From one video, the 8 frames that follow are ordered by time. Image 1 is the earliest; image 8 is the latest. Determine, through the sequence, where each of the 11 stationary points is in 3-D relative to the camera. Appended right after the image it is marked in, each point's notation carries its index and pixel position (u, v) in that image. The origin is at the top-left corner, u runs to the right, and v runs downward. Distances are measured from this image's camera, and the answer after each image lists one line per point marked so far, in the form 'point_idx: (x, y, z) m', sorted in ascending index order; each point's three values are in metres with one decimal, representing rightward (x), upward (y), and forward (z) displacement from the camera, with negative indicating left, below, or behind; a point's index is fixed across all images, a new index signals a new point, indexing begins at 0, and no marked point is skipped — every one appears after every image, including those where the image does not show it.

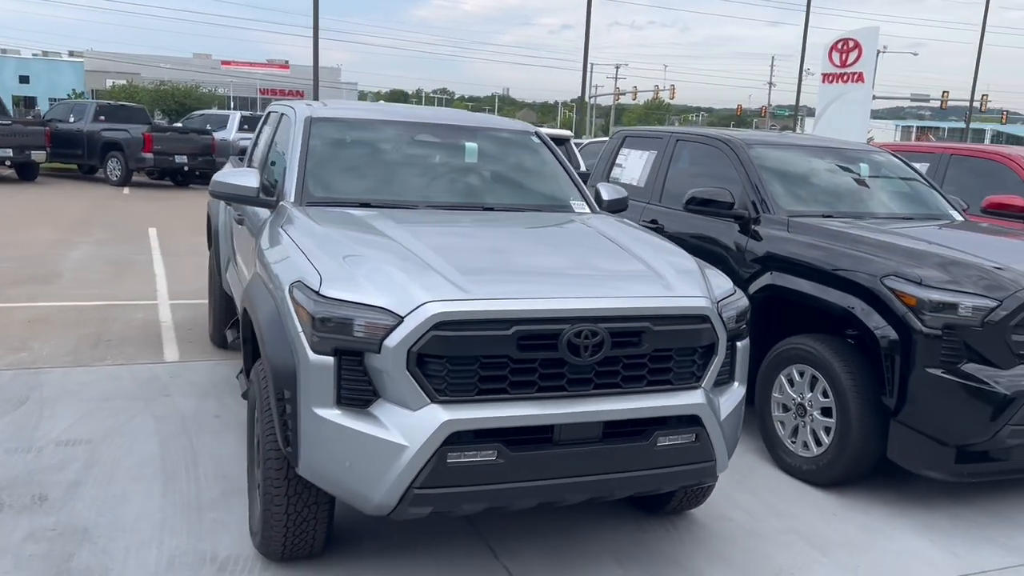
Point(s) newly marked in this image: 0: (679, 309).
0: (+0.6, -0.1, +3.2) m
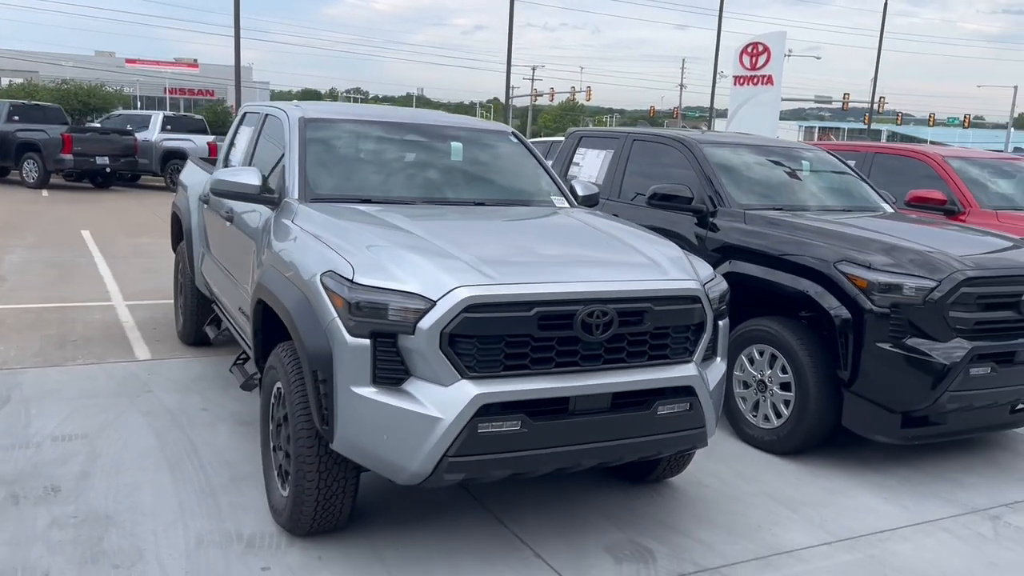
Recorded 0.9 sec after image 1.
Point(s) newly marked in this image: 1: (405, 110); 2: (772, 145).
0: (+0.7, 0.0, +3.6) m
1: (-0.8, +1.1, +5.6) m
2: (+2.0, +1.1, +6.9) m
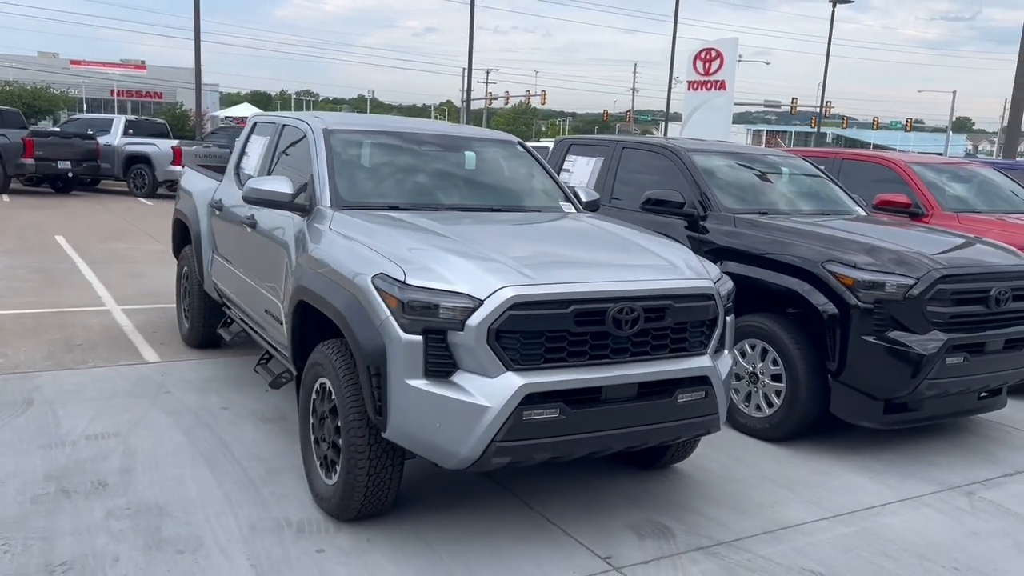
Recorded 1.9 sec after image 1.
0: (+0.8, 0.0, +4.0) m
1: (-0.8, +1.1, +5.9) m
2: (+2.0, +1.1, +7.3) m
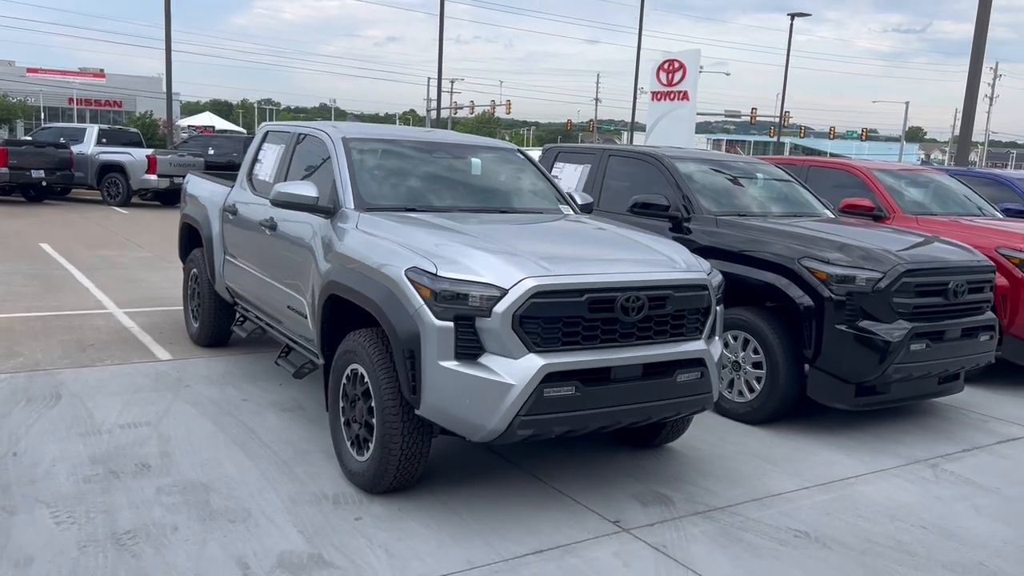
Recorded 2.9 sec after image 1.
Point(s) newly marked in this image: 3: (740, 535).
0: (+0.9, 0.0, +4.4) m
1: (-0.8, +1.1, +6.3) m
2: (+1.9, +1.1, +7.8) m
3: (+1.1, -1.2, +4.2) m
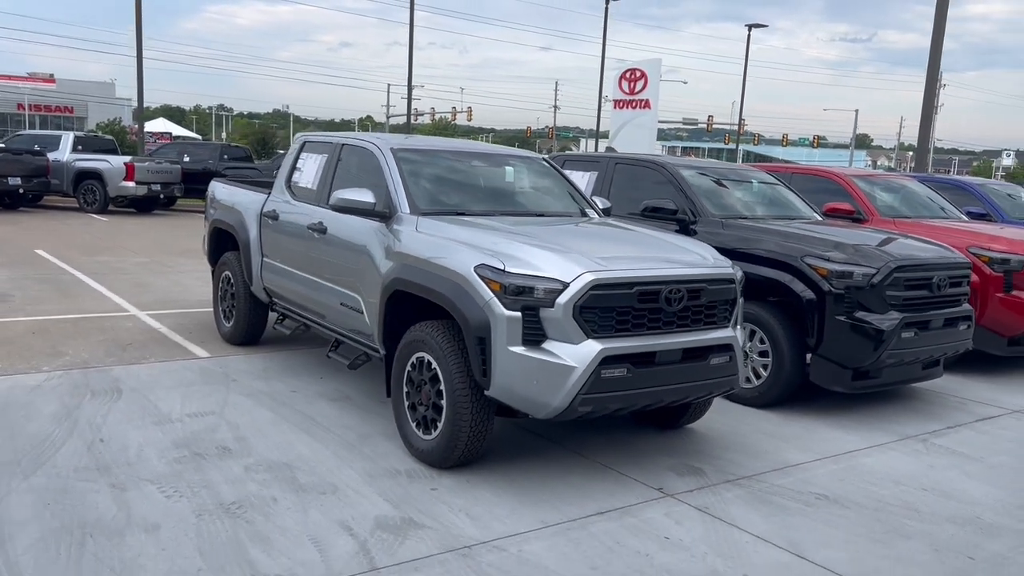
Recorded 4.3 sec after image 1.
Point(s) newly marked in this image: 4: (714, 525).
0: (+1.2, +0.1, +5.0) m
1: (-0.6, +1.2, +6.8) m
2: (+2.0, +1.2, +8.5) m
3: (+1.4, -1.1, +4.8) m
4: (+1.0, -1.2, +4.4) m
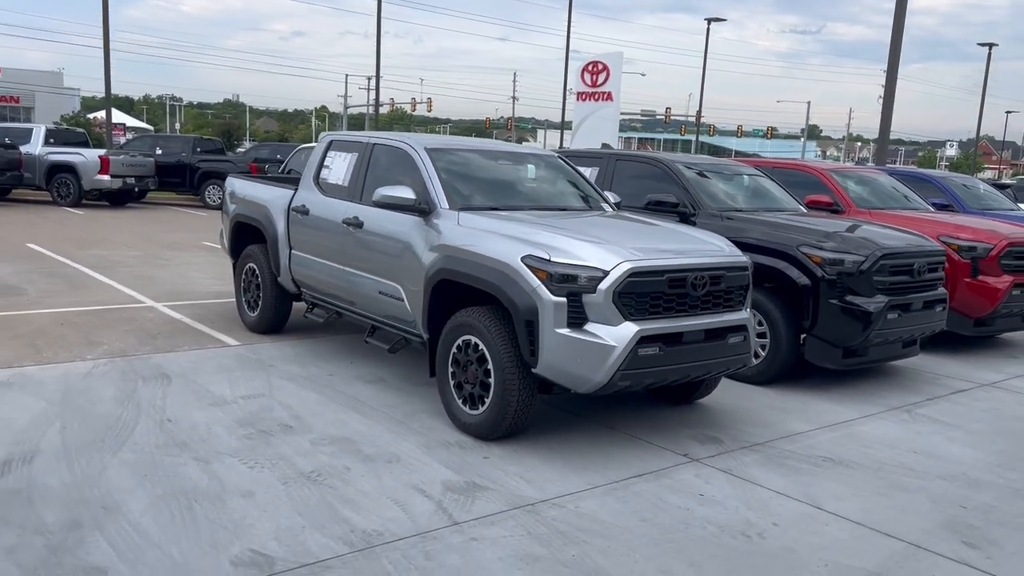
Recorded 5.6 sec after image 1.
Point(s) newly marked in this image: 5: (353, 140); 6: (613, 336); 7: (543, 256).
0: (+1.4, +0.2, +5.6) m
1: (-0.4, +1.2, +7.3) m
2: (+2.0, +1.3, +9.1) m
3: (+1.7, -1.1, +5.4) m
4: (+1.3, -1.1, +4.9) m
5: (-1.3, +1.2, +7.2) m
6: (+0.6, -0.3, +5.0) m
7: (+0.2, +0.2, +5.1) m
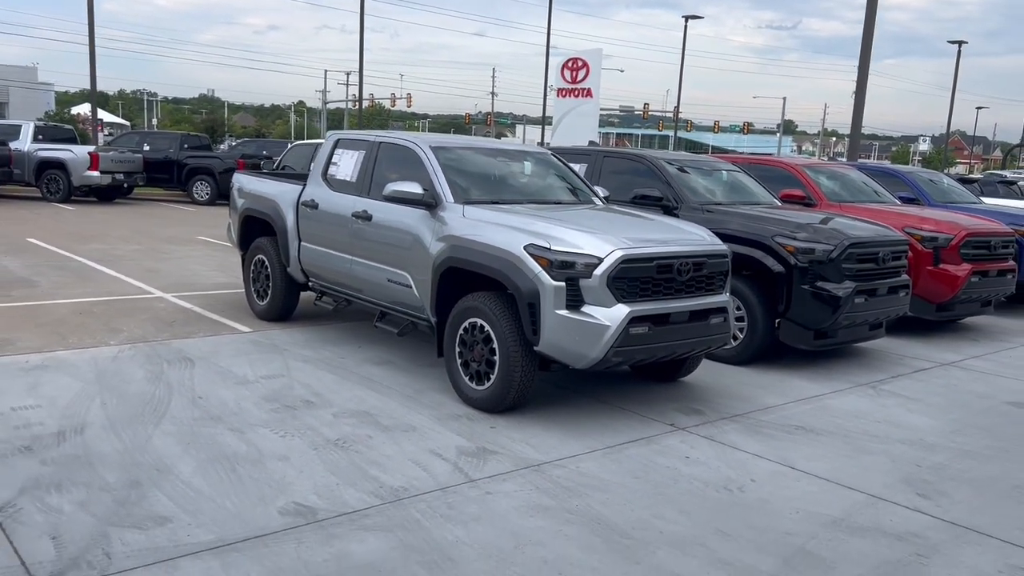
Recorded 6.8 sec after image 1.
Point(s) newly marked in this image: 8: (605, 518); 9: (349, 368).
0: (+1.4, +0.3, +6.1) m
1: (-0.5, +1.3, +7.8) m
2: (+2.0, +1.4, +9.6) m
3: (+1.7, -1.0, +5.9) m
4: (+1.3, -1.0, +5.5) m
5: (-1.4, +1.3, +7.7) m
6: (+0.6, -0.2, +5.5) m
7: (+0.2, +0.3, +5.7) m
8: (+0.5, -1.1, +4.4) m
9: (-1.3, -0.7, +6.9) m
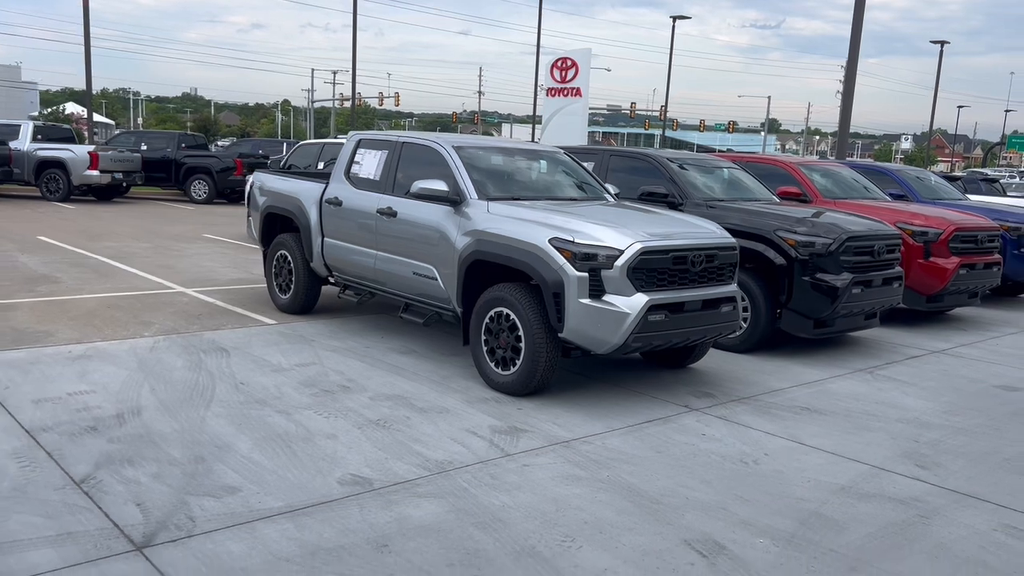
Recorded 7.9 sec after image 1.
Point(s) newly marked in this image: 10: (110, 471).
0: (+1.6, +0.3, +6.6) m
1: (-0.3, +1.4, +8.2) m
2: (+2.1, +1.5, +10.1) m
3: (+1.9, -0.9, +6.4) m
4: (+1.5, -0.9, +5.9) m
5: (-1.2, +1.4, +8.1) m
6: (+0.8, -0.1, +5.9) m
7: (+0.4, +0.3, +6.1) m
8: (+0.7, -1.1, +4.8) m
9: (-1.1, -0.6, +7.3) m
10: (-2.1, -1.0, +4.6) m
